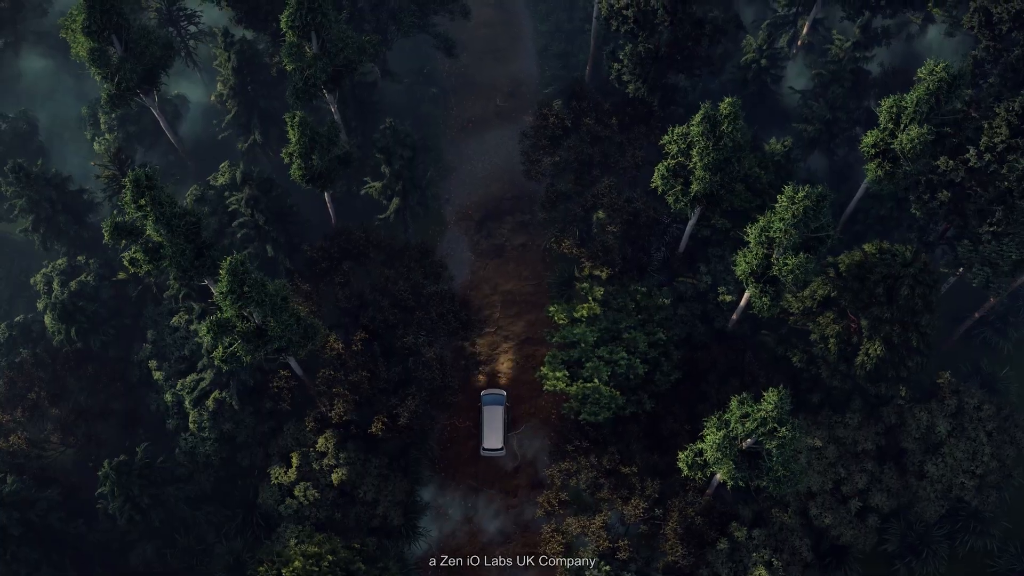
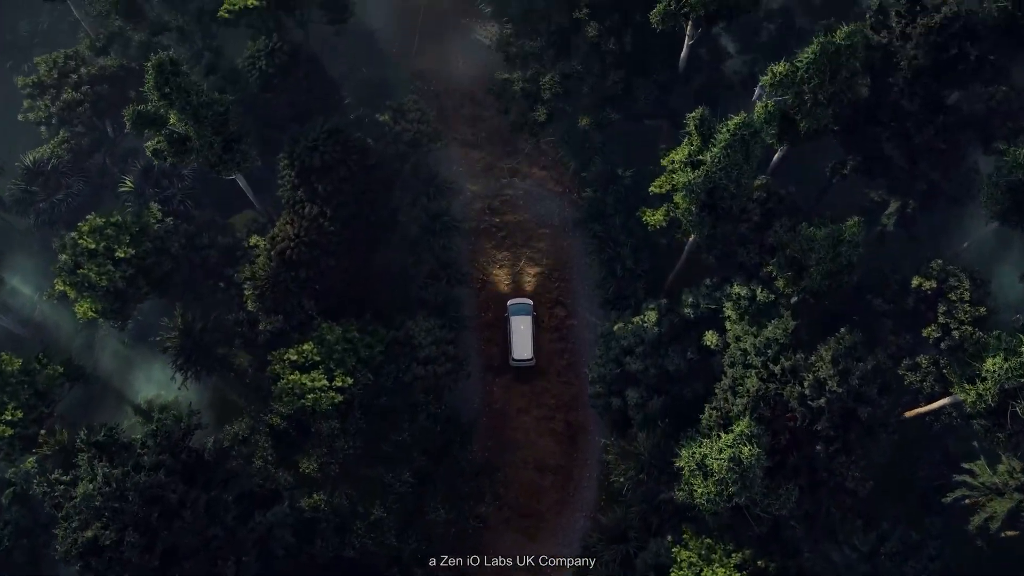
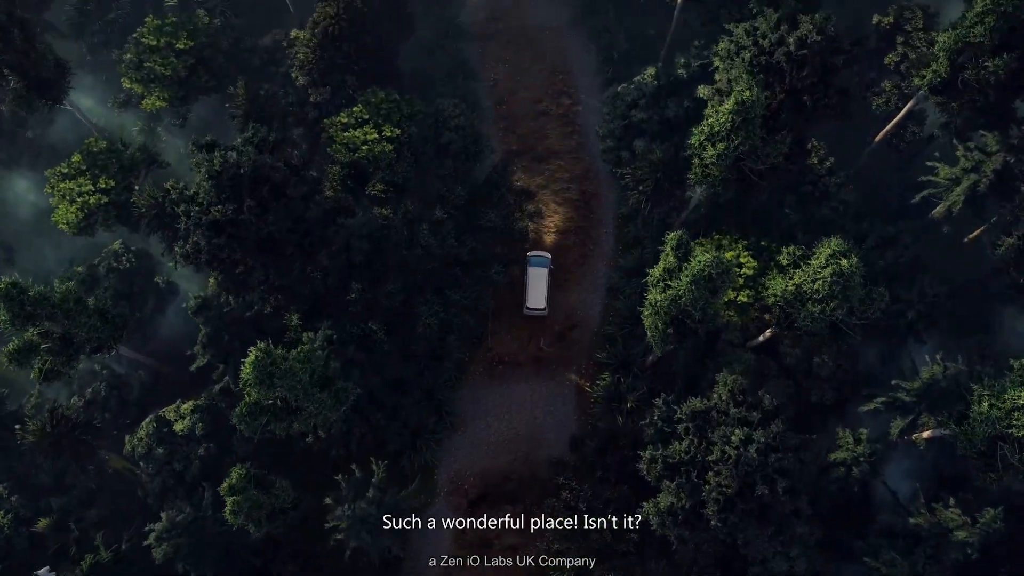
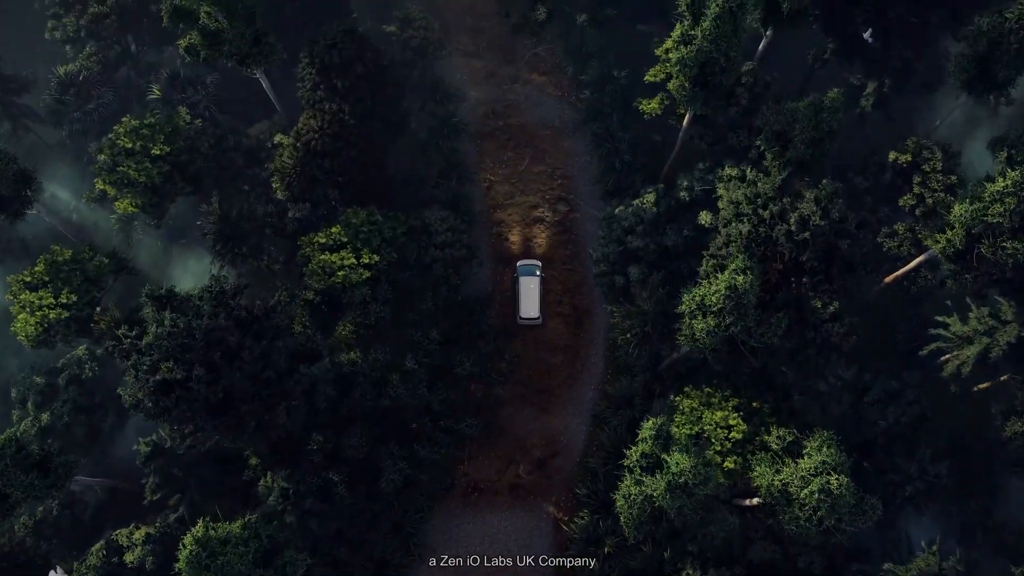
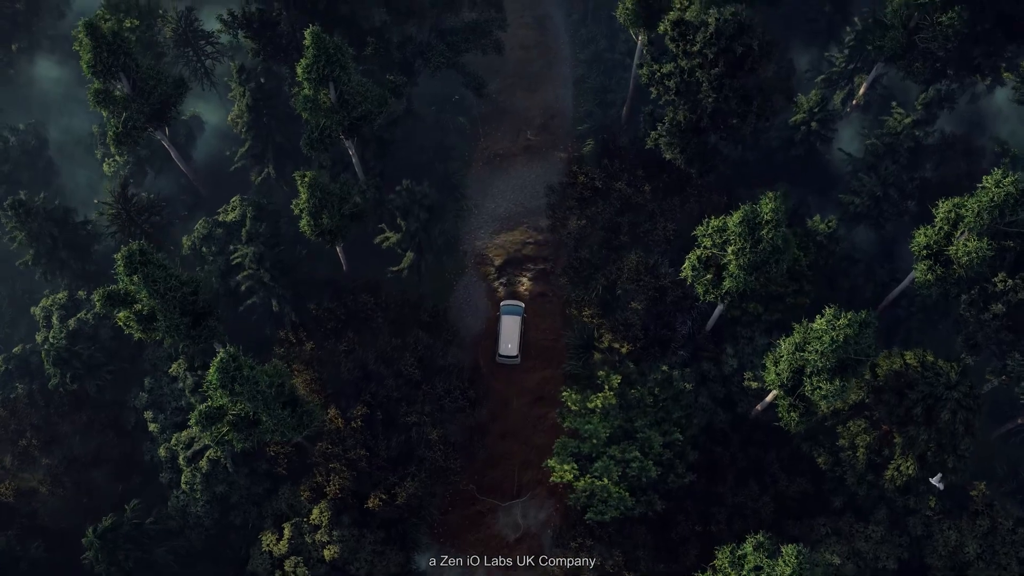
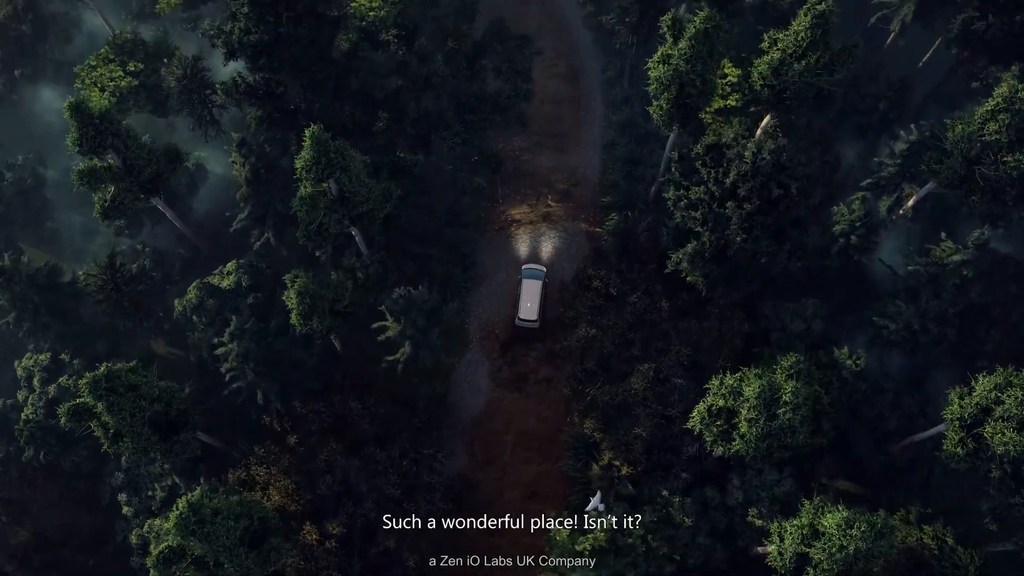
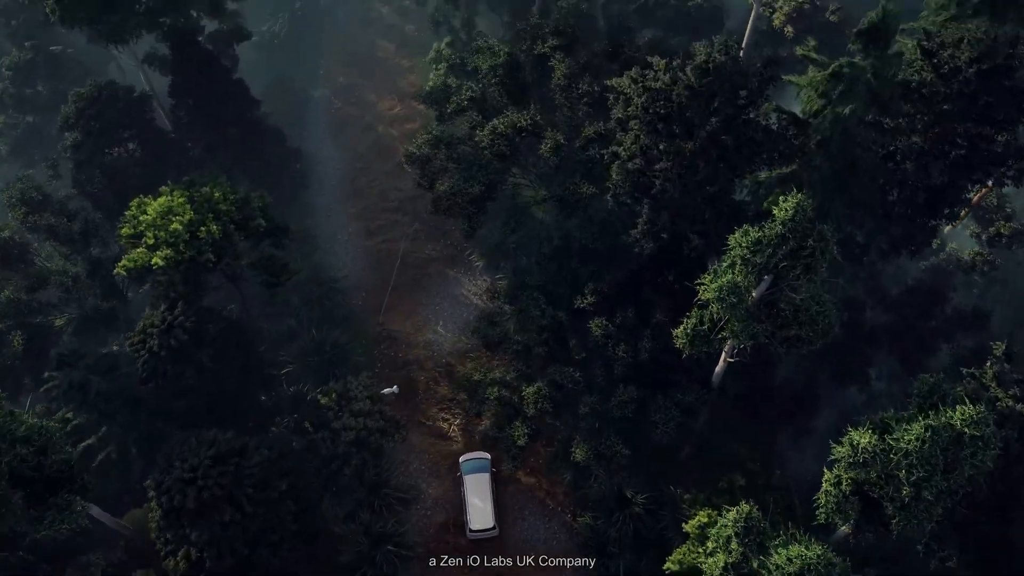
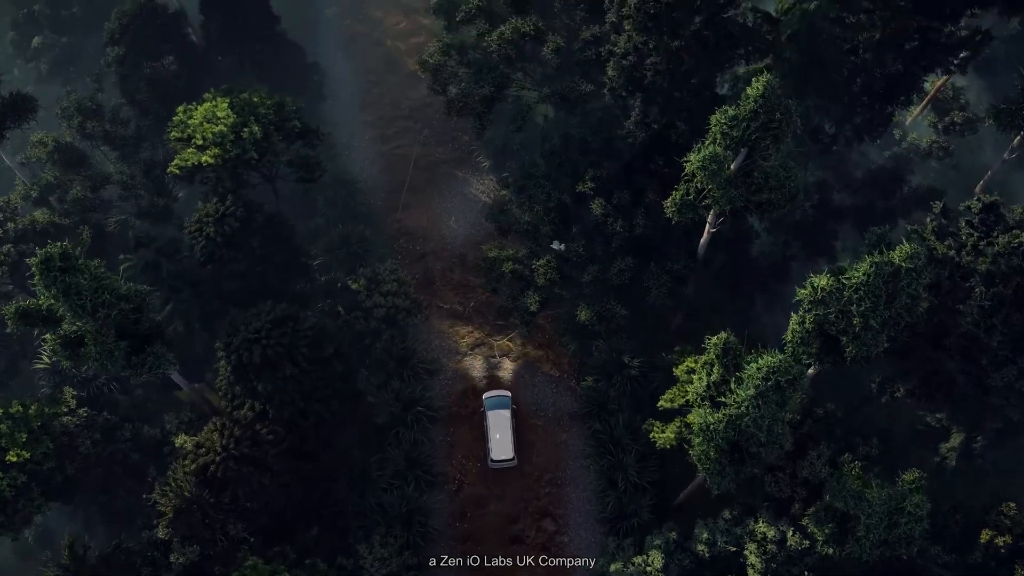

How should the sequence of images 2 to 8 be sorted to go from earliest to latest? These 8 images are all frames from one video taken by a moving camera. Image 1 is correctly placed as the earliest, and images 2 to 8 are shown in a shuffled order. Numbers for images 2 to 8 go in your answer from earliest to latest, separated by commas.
5, 6, 3, 4, 2, 8, 7
